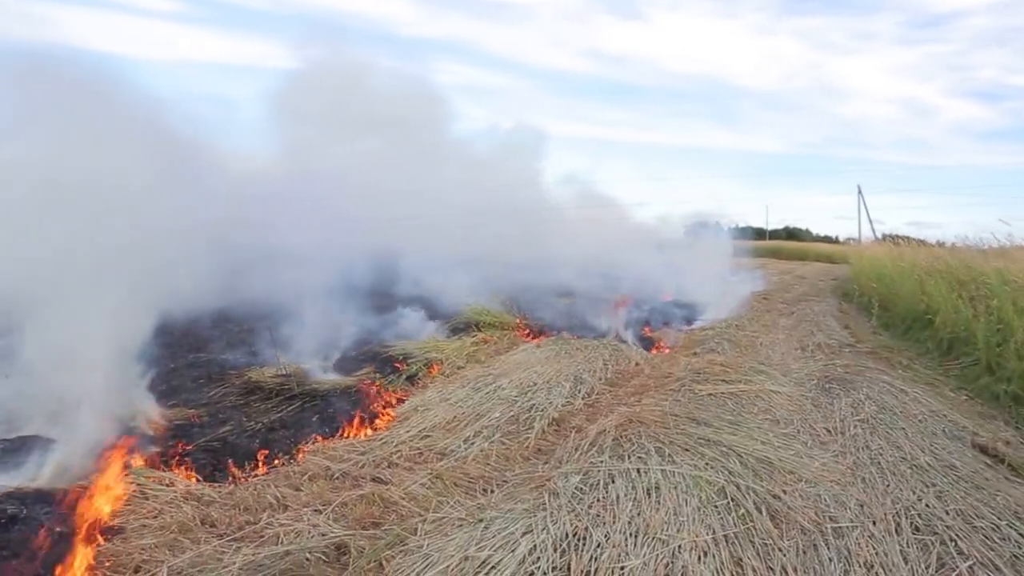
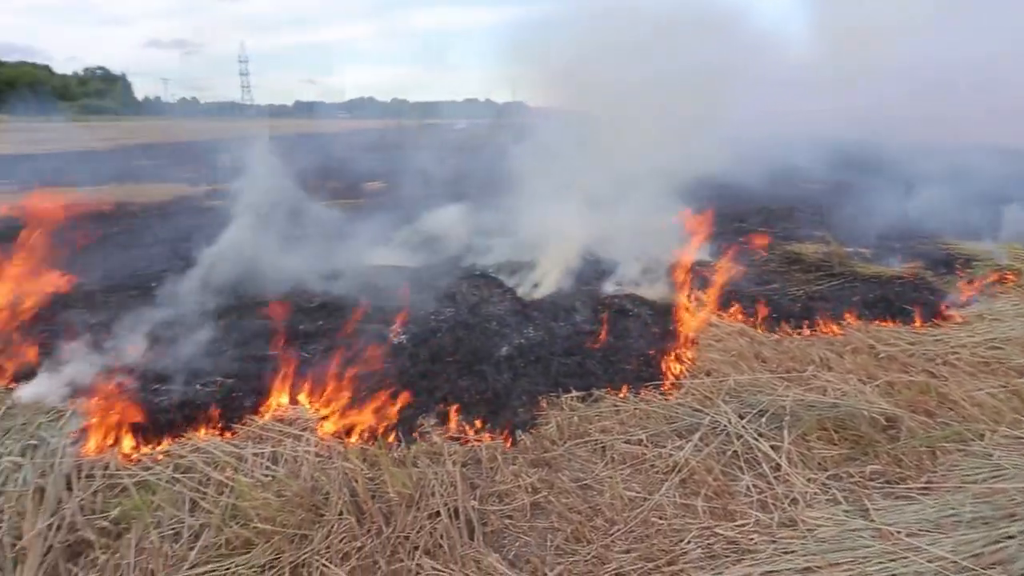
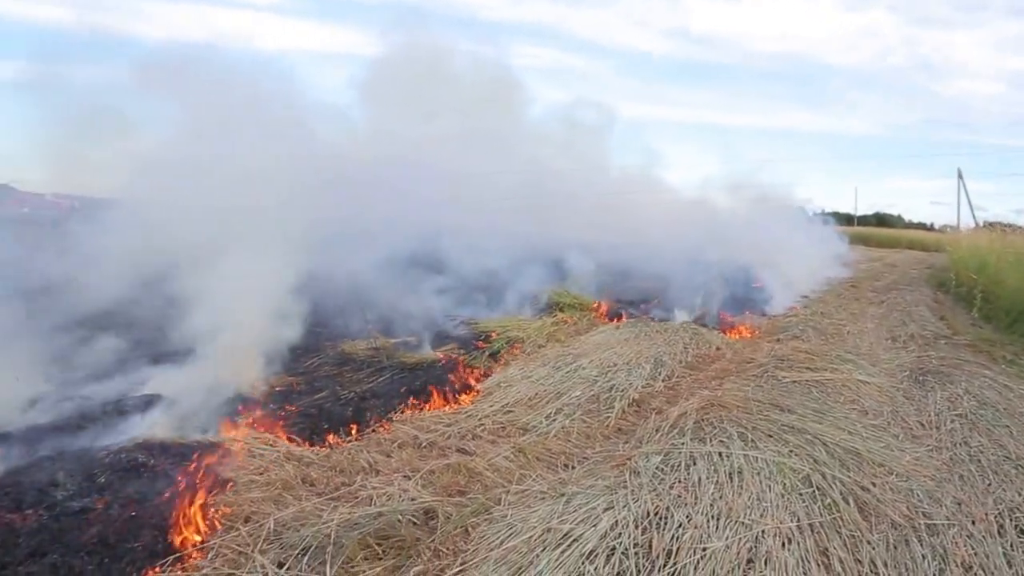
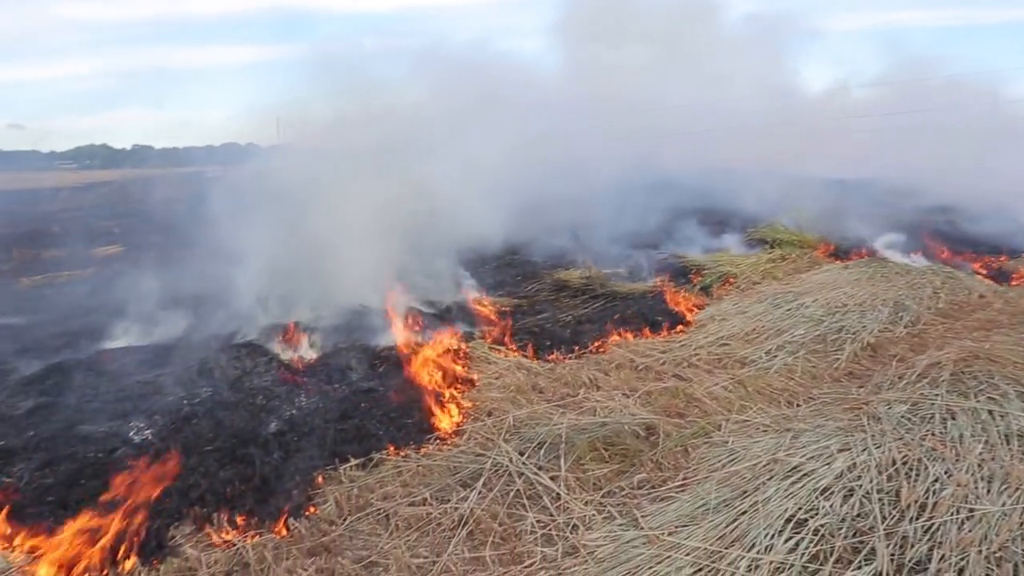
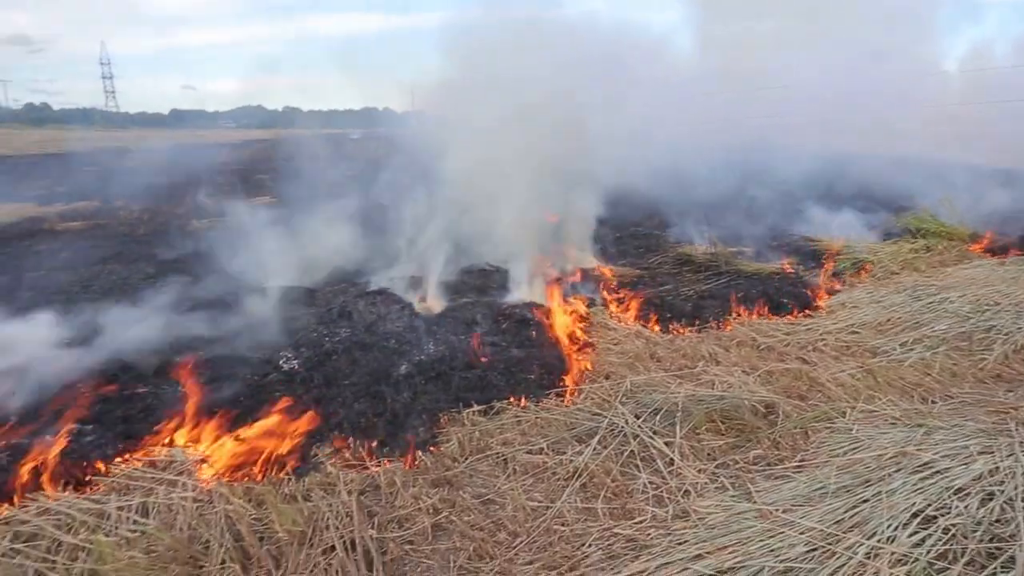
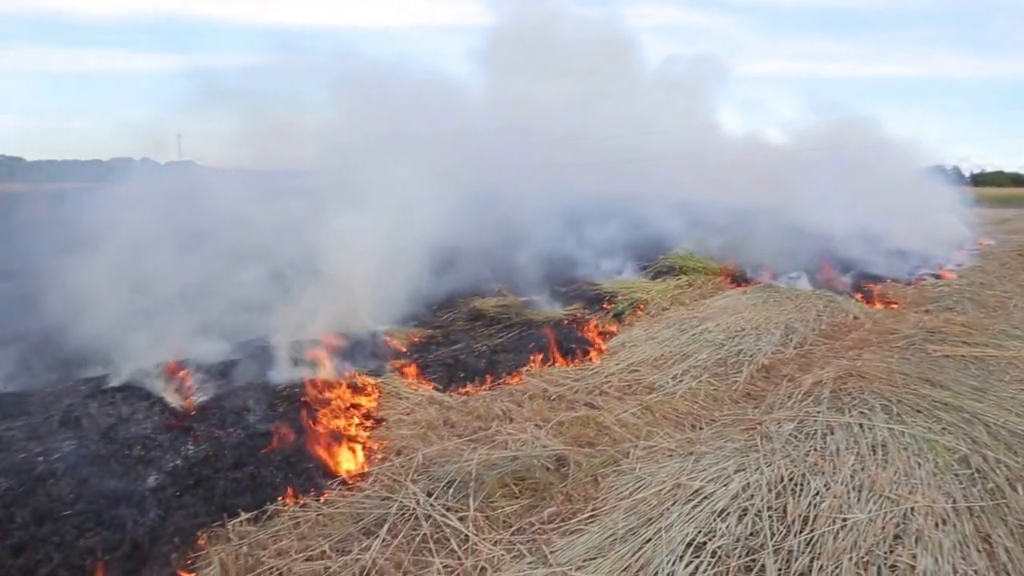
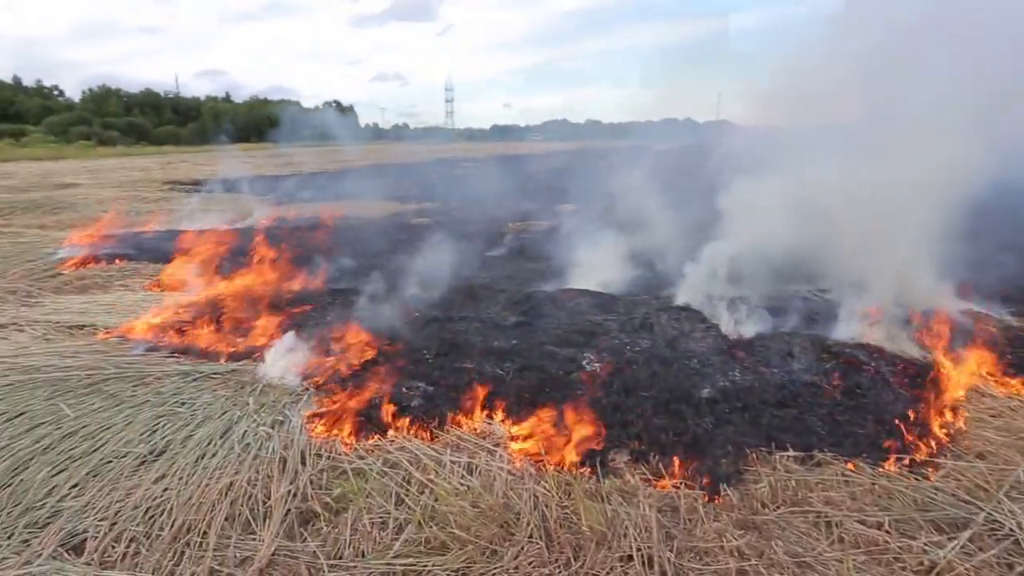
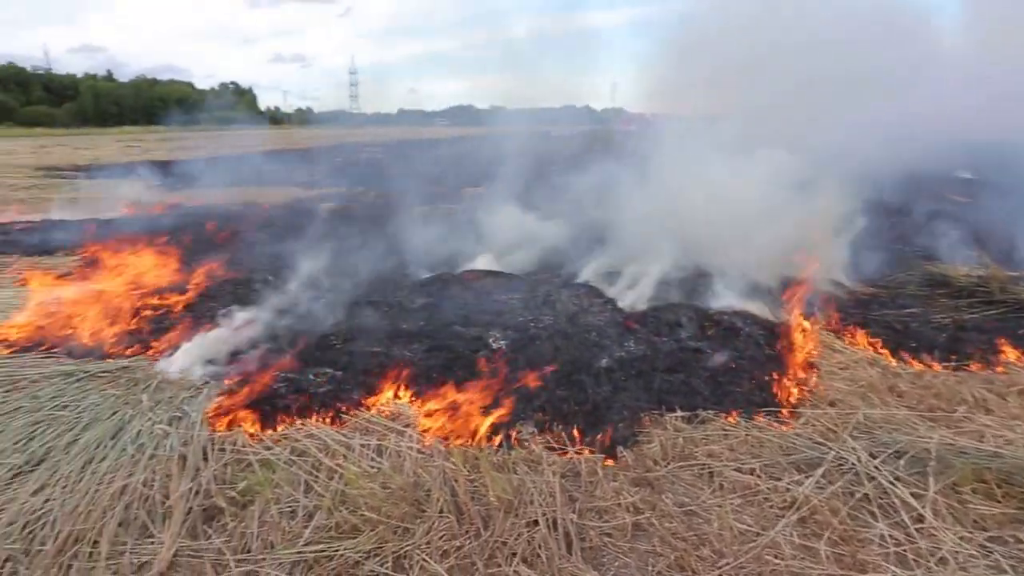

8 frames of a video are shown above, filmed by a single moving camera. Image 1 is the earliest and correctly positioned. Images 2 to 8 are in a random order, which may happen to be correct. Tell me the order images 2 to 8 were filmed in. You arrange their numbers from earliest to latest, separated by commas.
3, 6, 4, 5, 2, 8, 7
